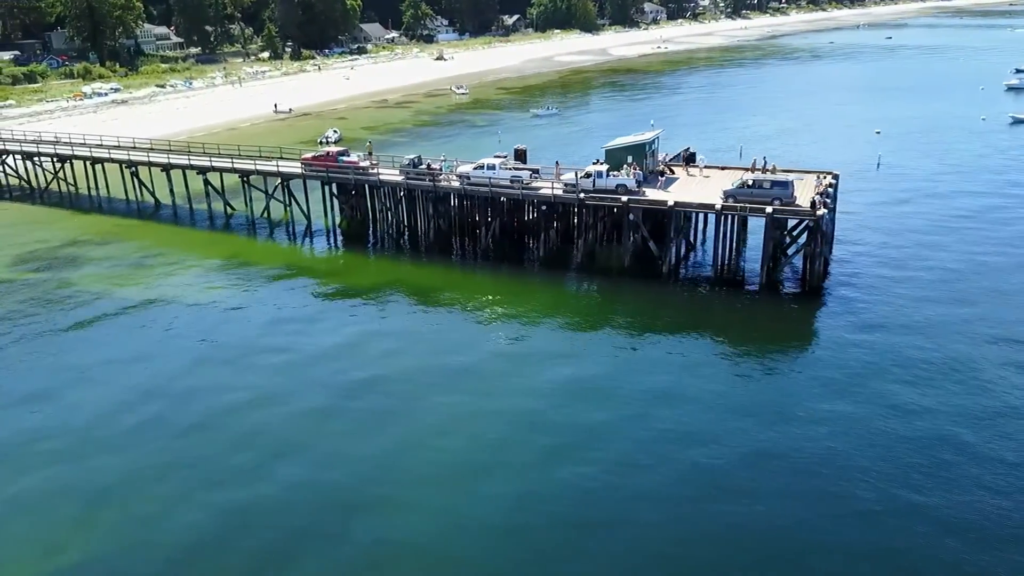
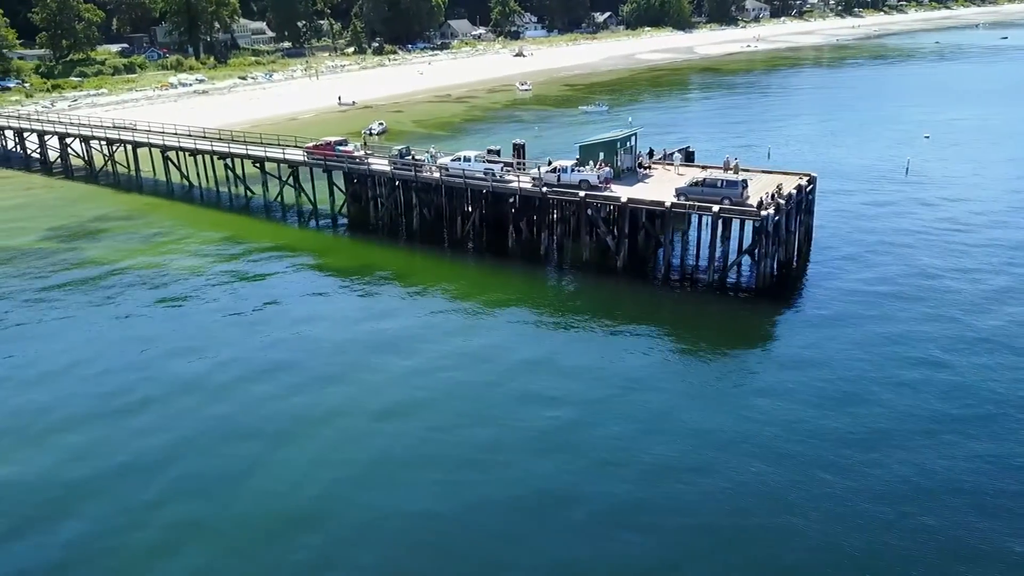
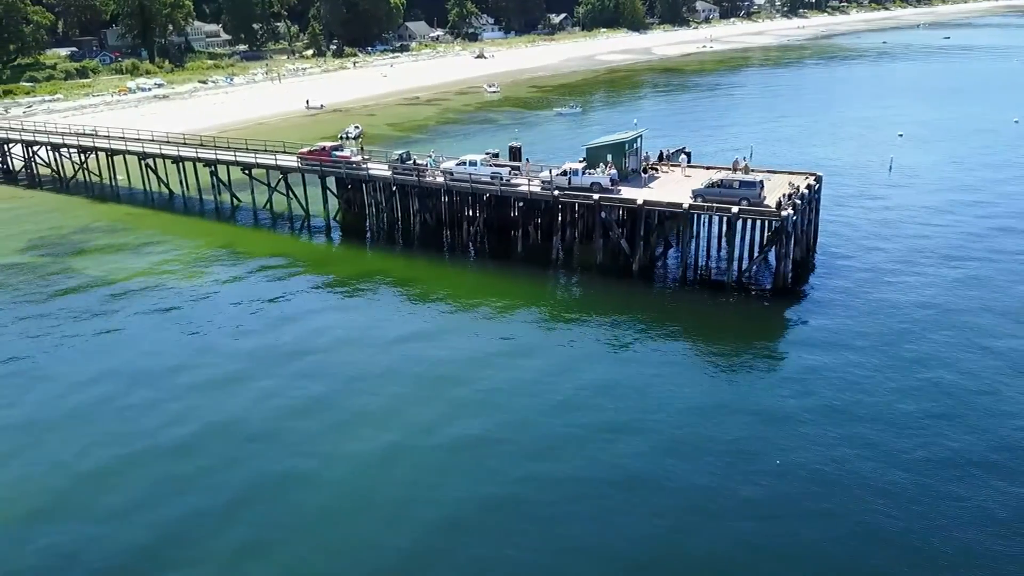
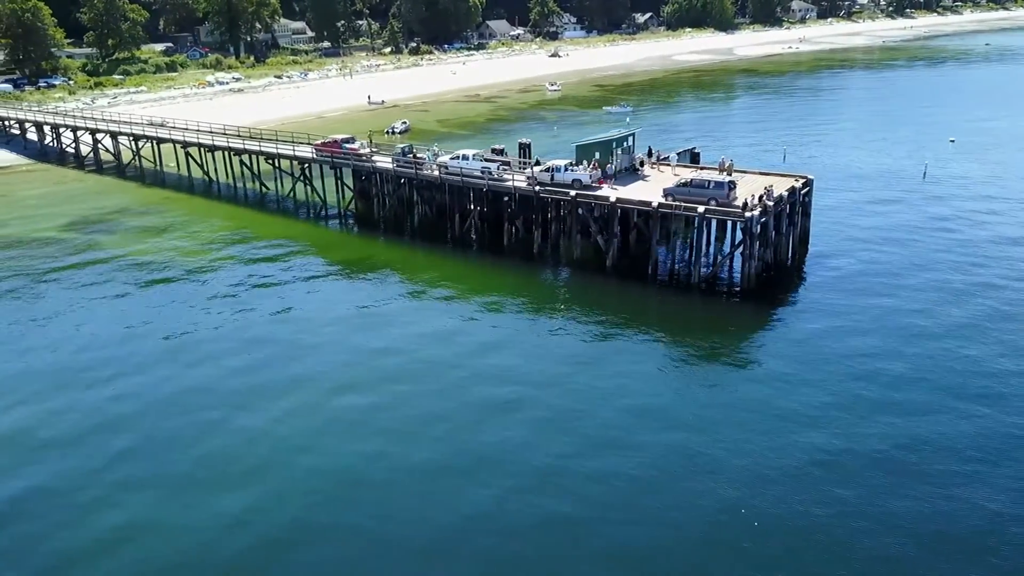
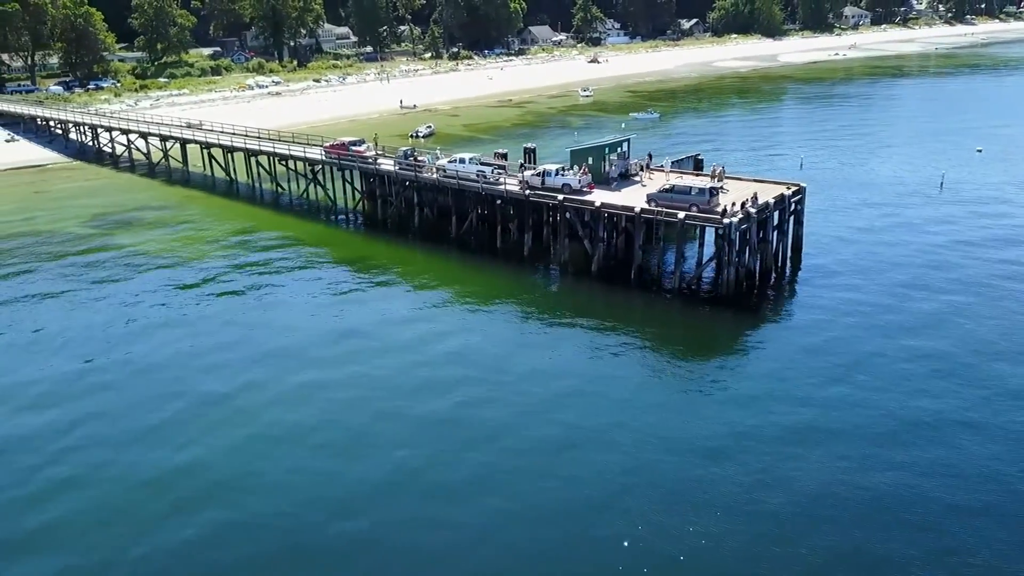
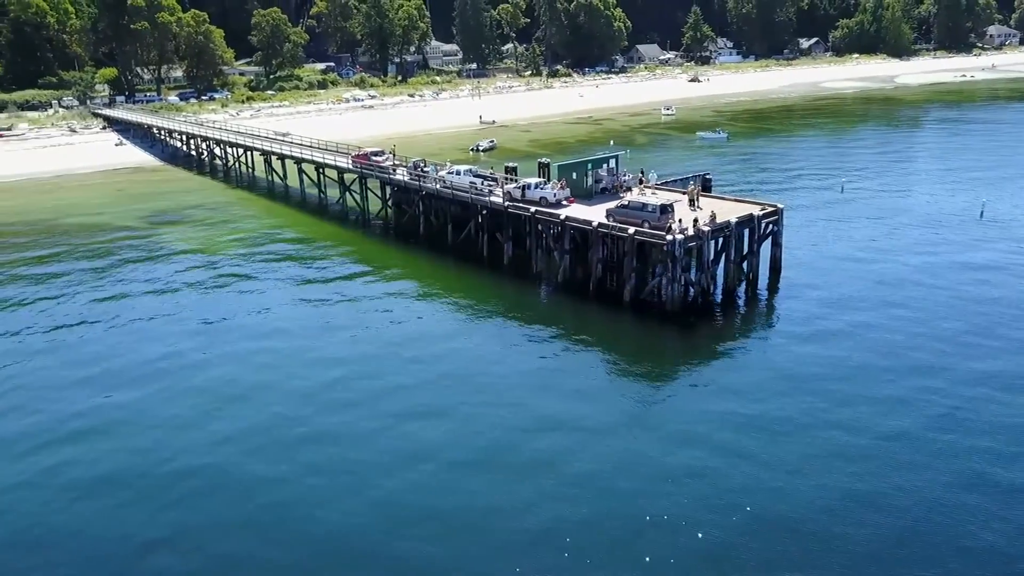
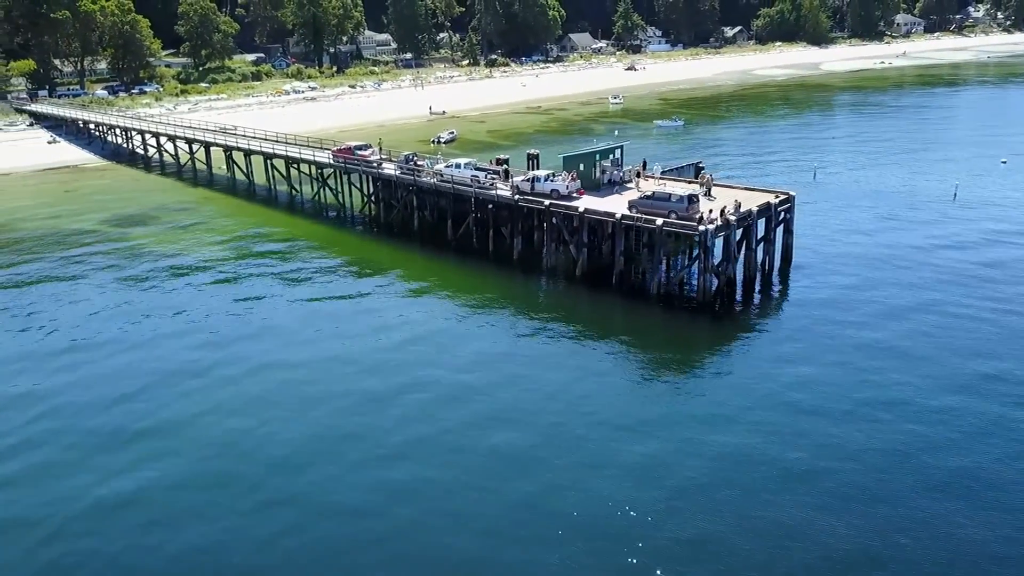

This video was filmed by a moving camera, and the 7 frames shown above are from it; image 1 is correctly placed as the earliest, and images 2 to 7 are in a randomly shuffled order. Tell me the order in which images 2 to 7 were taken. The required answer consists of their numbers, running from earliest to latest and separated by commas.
3, 2, 4, 5, 7, 6
